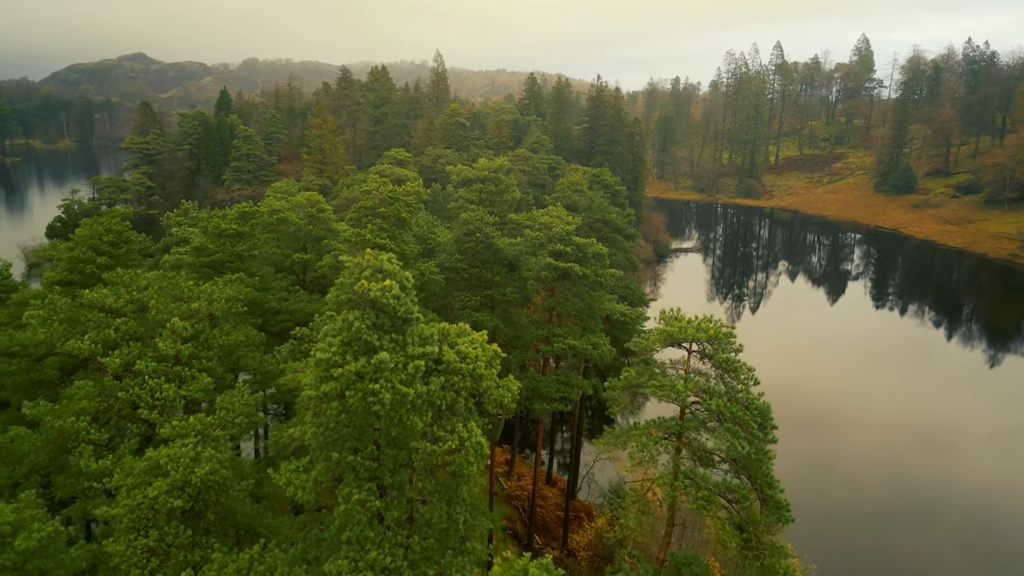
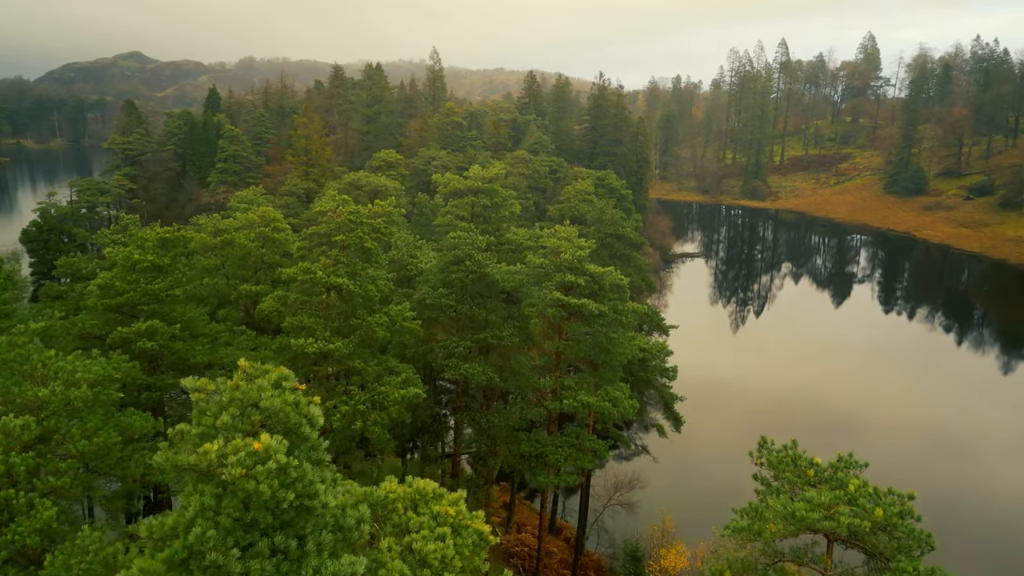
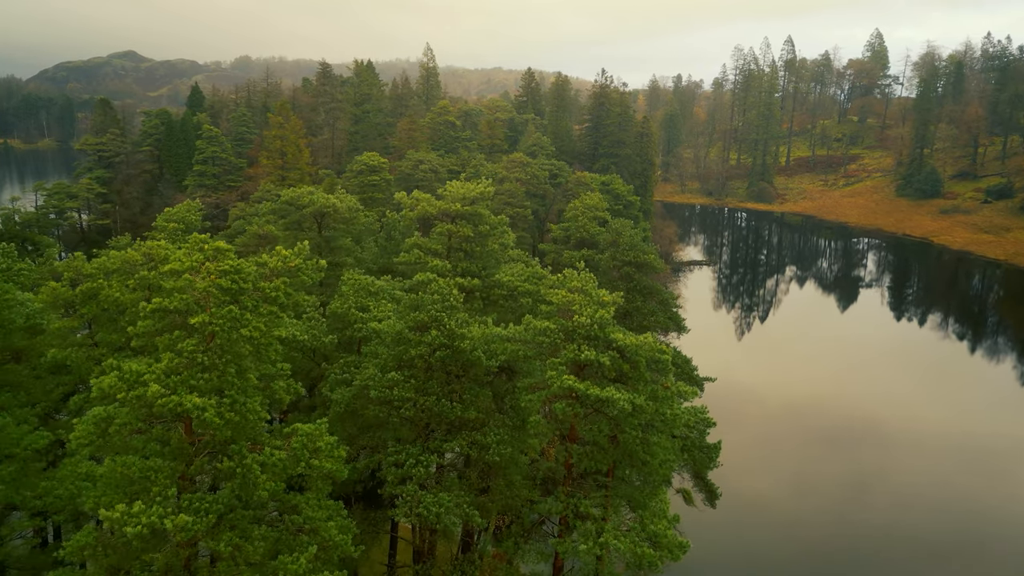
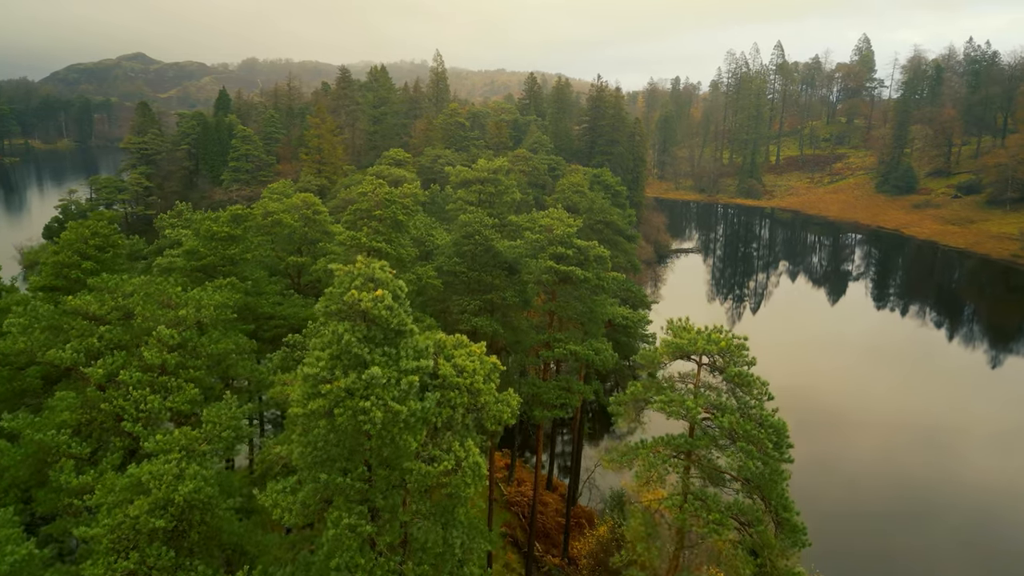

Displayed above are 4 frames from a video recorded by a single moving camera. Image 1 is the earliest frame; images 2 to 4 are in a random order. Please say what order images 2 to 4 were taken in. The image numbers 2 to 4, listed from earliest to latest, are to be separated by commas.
4, 2, 3
